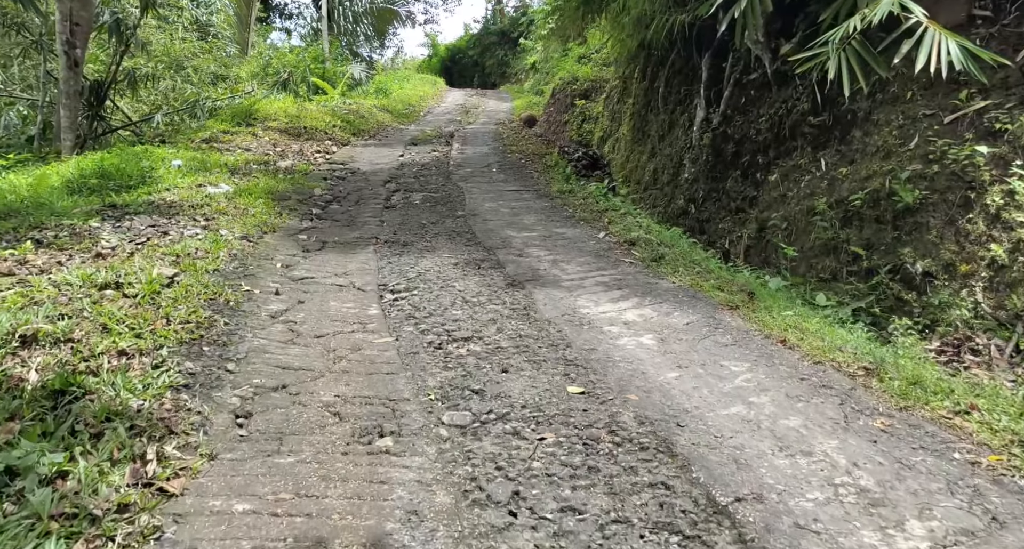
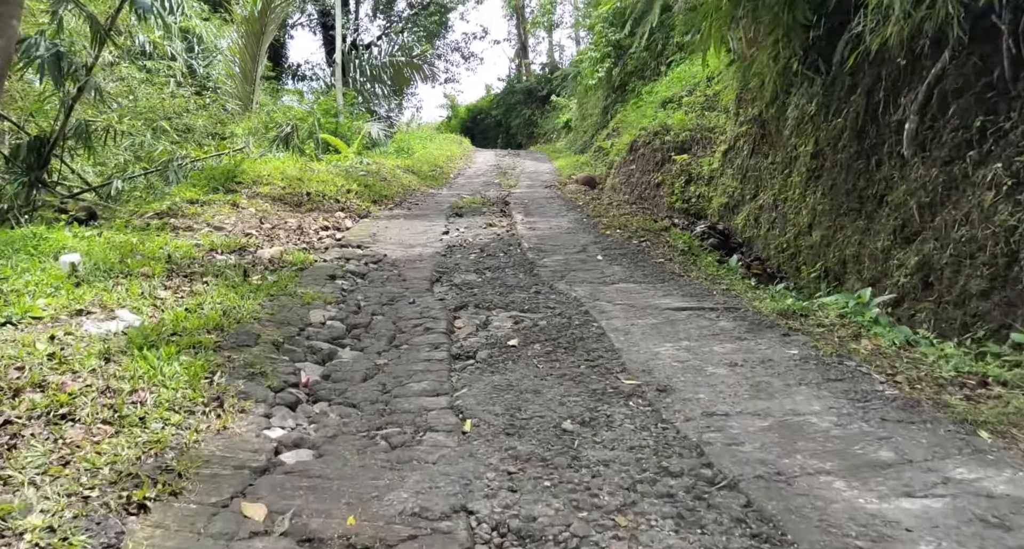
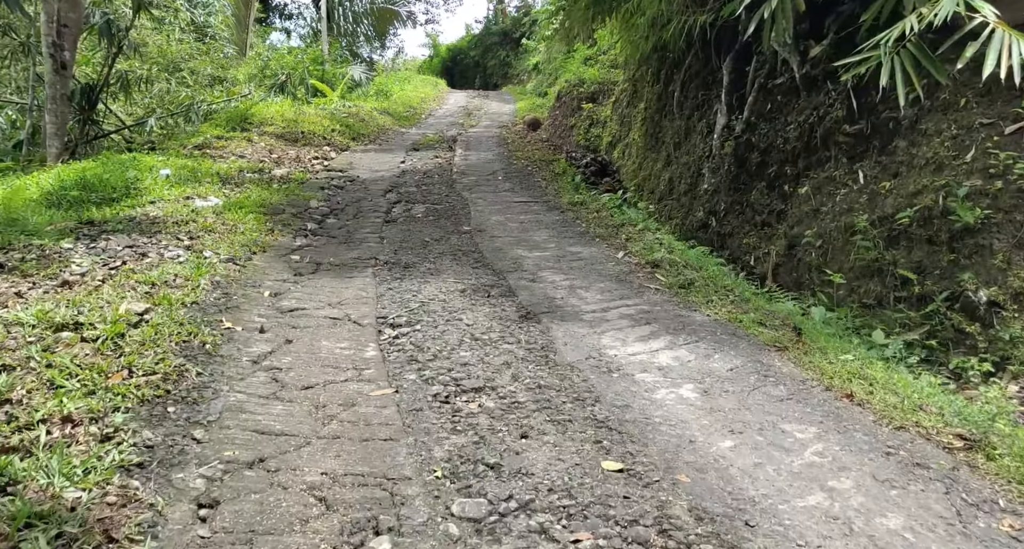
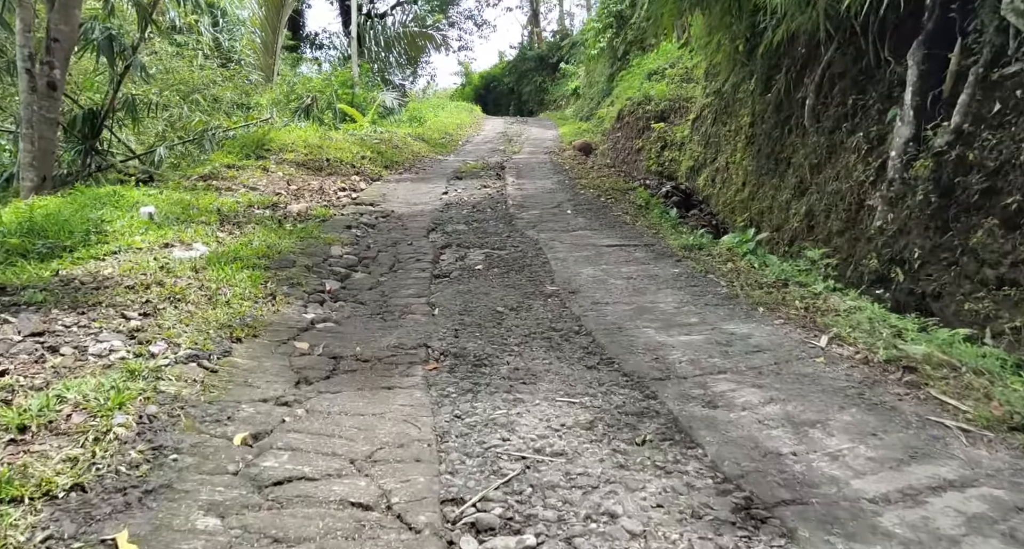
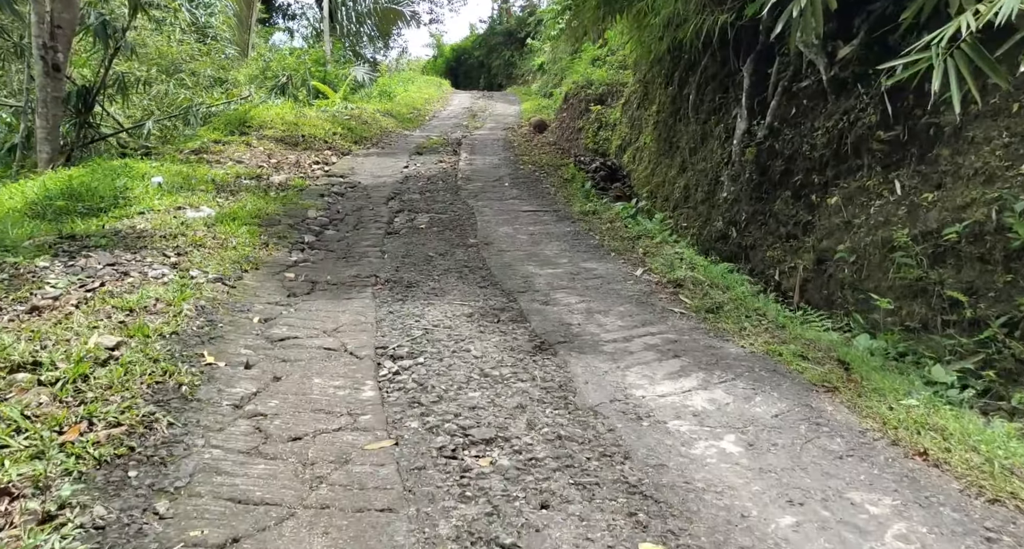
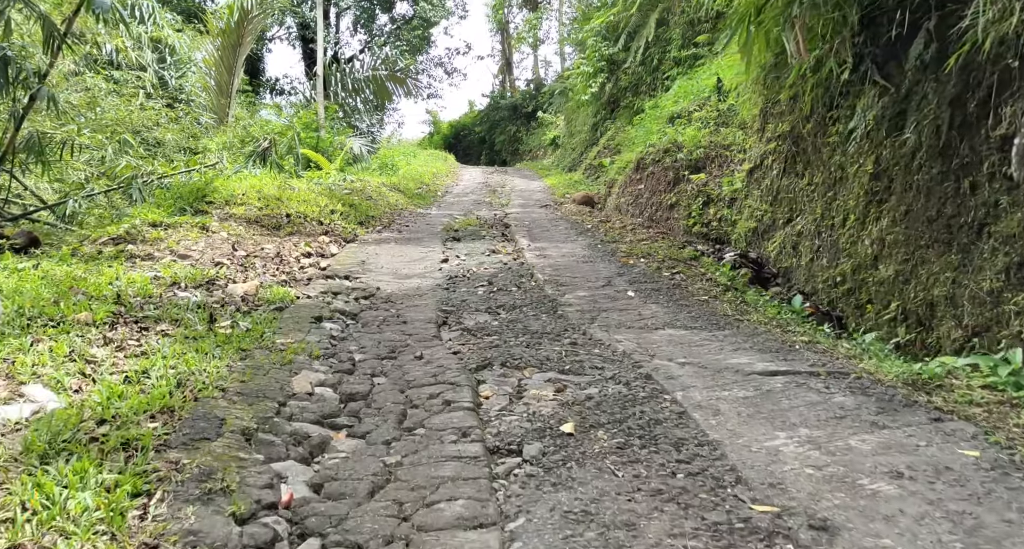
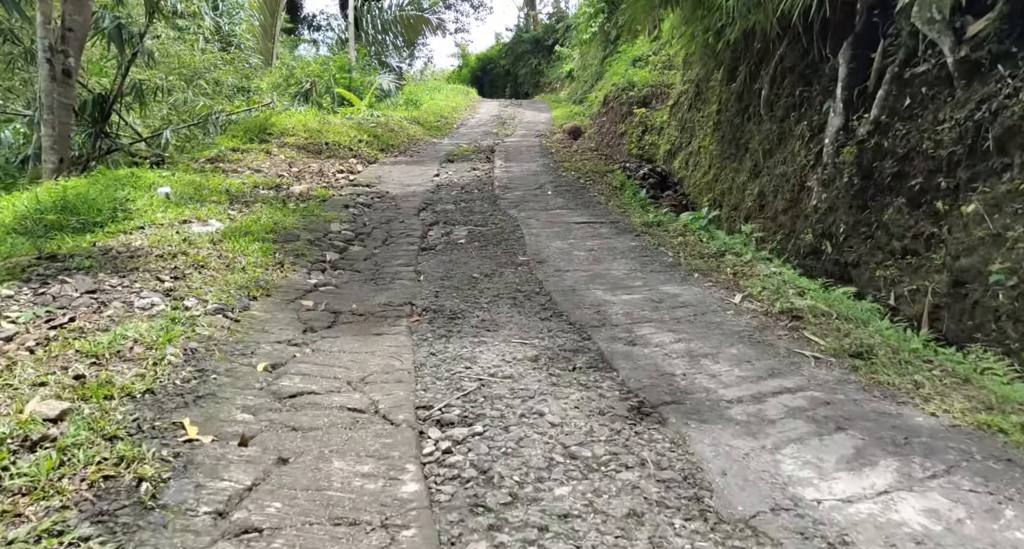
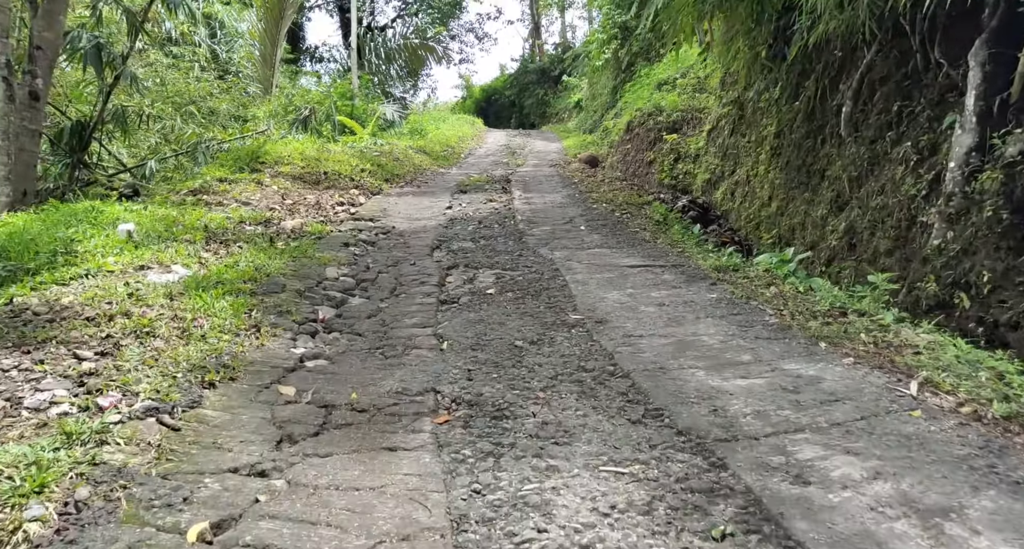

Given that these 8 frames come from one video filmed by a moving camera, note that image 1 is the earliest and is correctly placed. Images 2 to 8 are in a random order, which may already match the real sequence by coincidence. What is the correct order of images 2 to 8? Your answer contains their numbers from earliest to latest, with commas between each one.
3, 5, 7, 4, 8, 2, 6
